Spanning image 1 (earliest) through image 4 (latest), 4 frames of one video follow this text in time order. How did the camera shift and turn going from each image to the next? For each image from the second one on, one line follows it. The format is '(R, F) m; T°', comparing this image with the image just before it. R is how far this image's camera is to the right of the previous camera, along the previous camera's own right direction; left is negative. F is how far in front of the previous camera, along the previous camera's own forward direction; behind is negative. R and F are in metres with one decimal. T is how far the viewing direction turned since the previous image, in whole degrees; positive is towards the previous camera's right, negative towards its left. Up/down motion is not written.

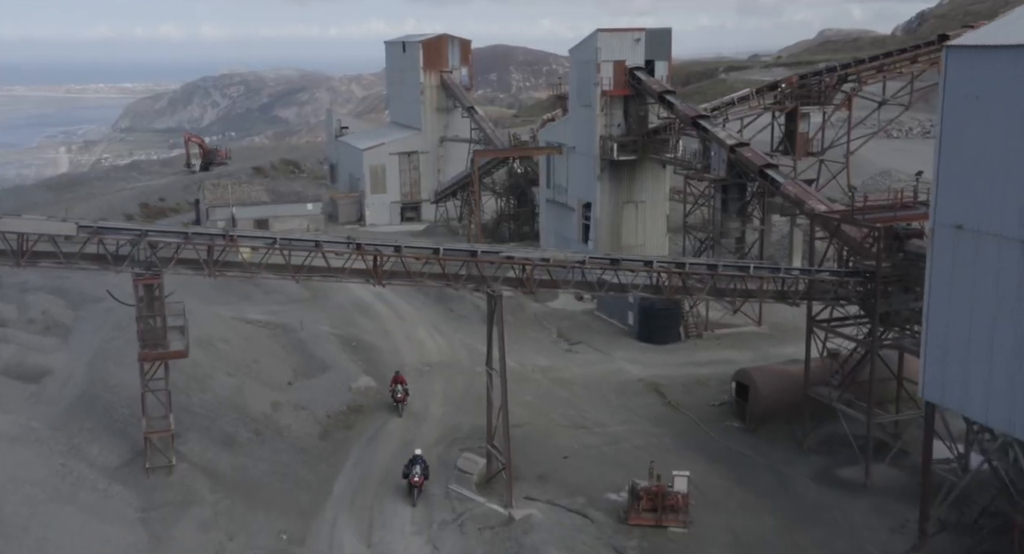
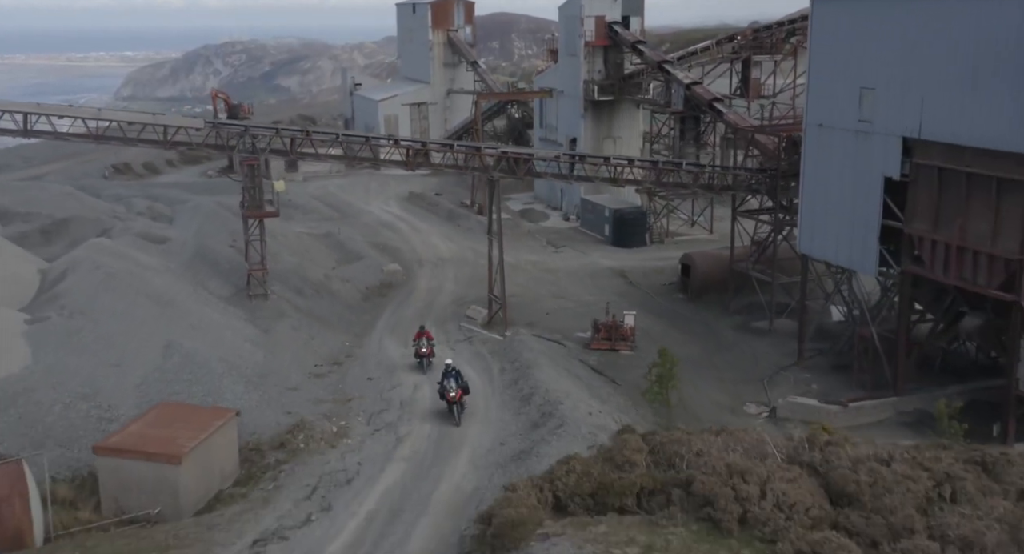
(+0.2, -8.0) m; 0°
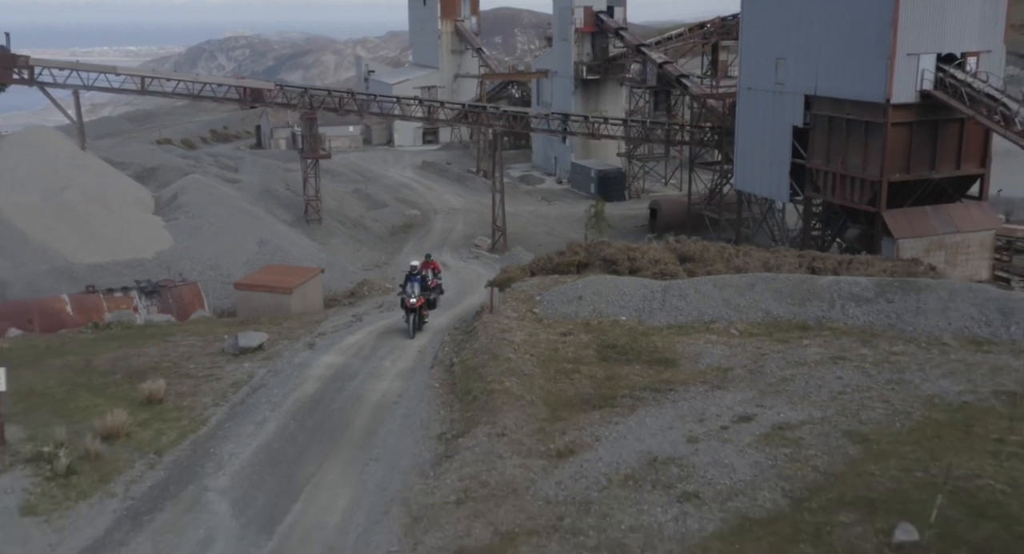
(+0.2, -7.9) m; 0°
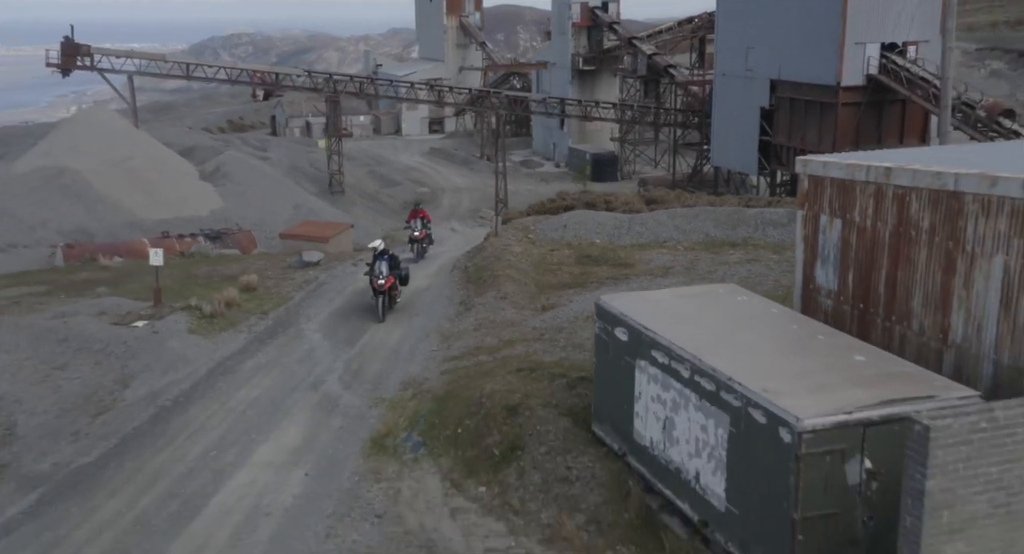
(0.0, -4.5) m; 0°
